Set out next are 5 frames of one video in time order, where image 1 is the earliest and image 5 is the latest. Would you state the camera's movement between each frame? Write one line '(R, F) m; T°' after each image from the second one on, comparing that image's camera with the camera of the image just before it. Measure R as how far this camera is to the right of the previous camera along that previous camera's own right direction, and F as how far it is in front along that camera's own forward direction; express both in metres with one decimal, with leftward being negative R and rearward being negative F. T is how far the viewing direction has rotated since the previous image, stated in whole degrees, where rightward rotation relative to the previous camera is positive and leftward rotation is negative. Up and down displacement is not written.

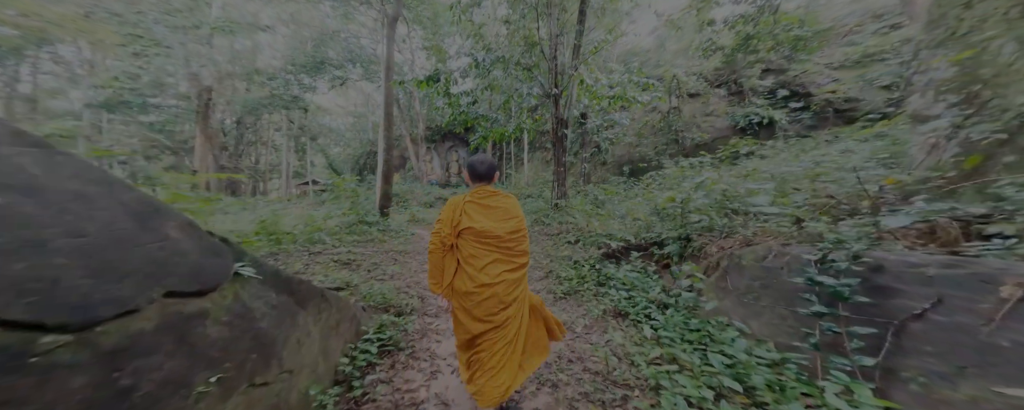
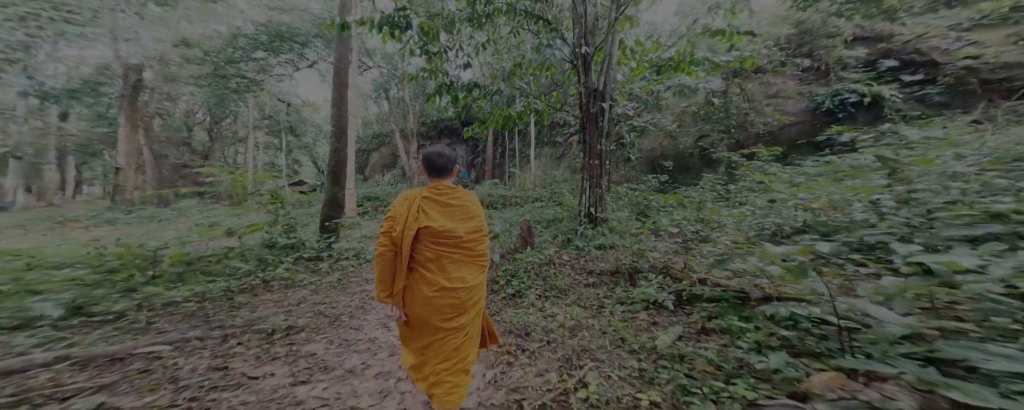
(-0.1, +2.1) m; 0°
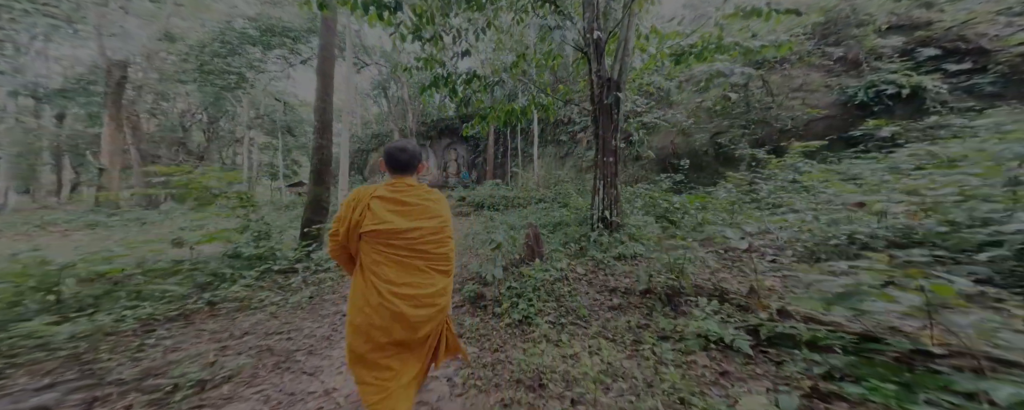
(0.0, +0.5) m; 0°
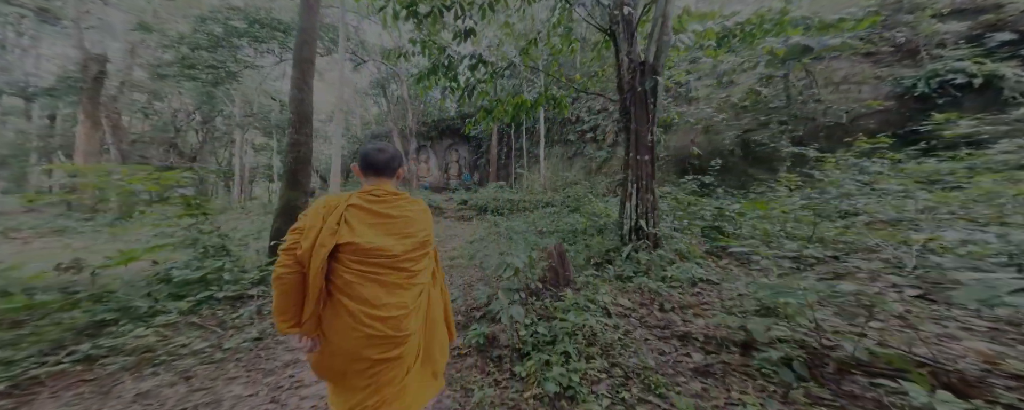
(-0.1, +0.7) m; 0°
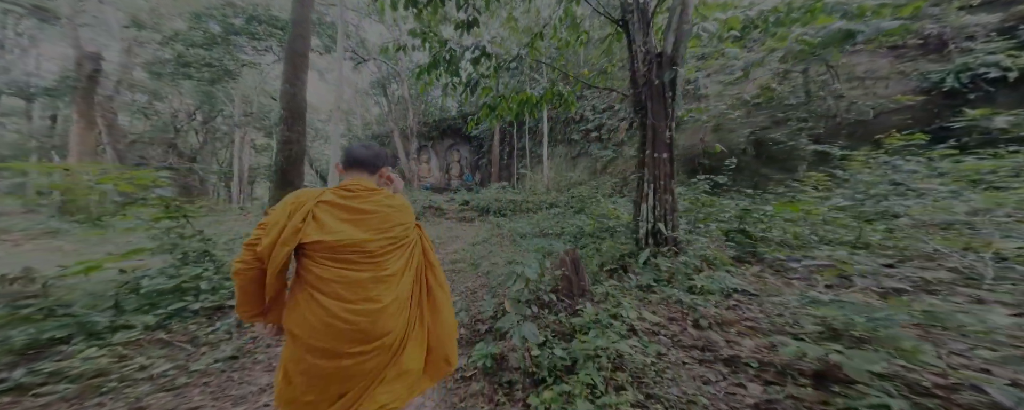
(-0.1, +0.2) m; 0°
